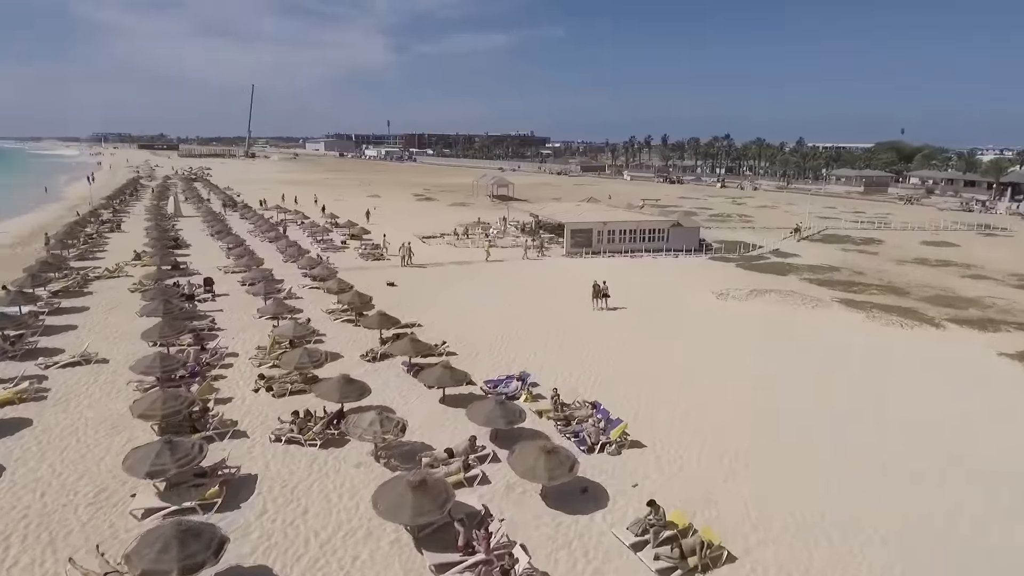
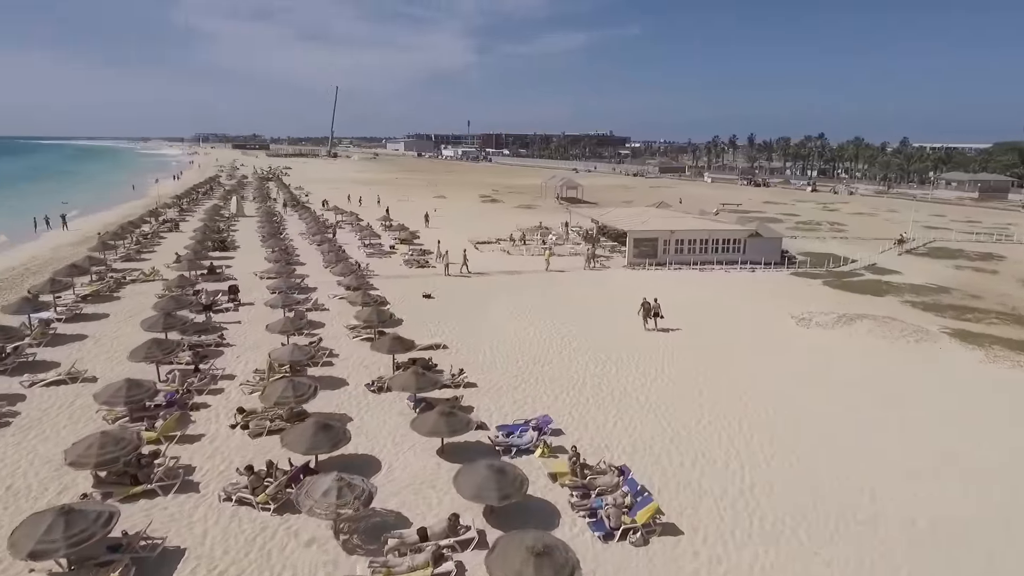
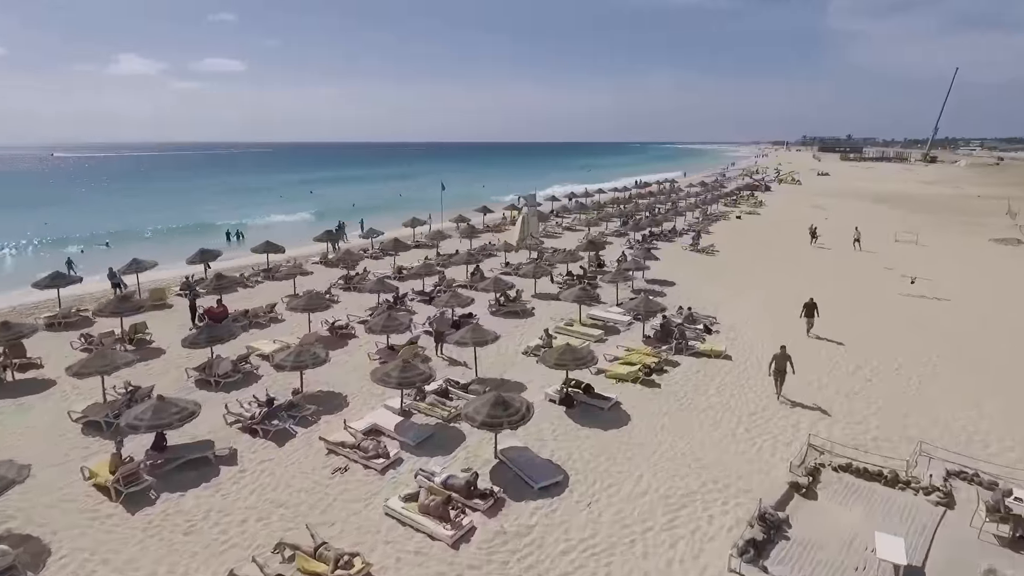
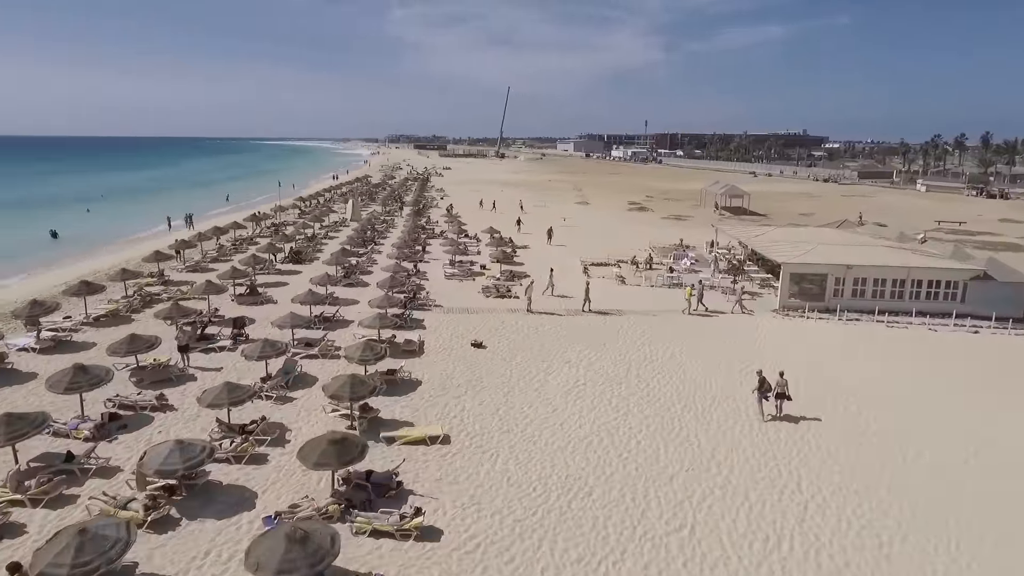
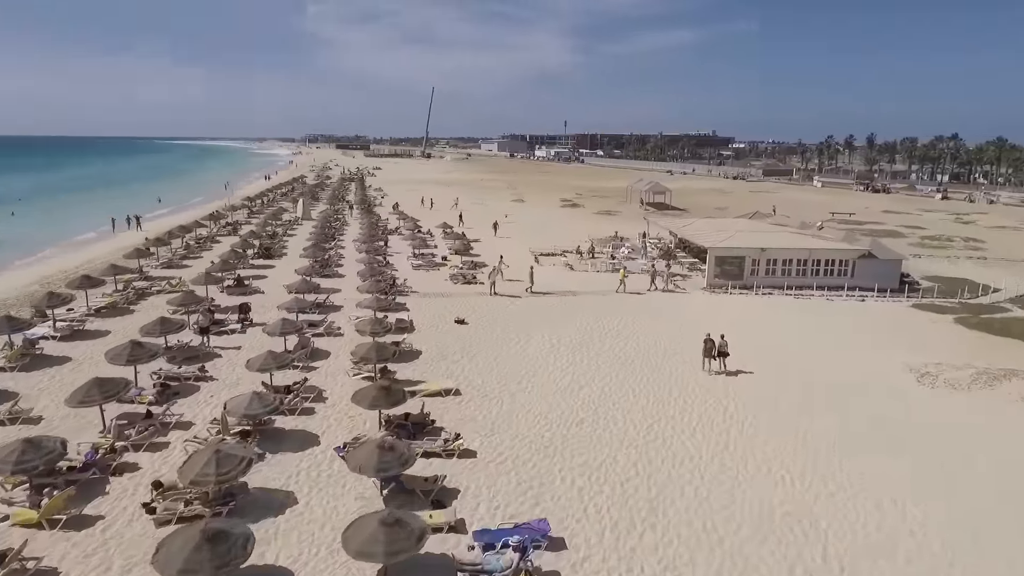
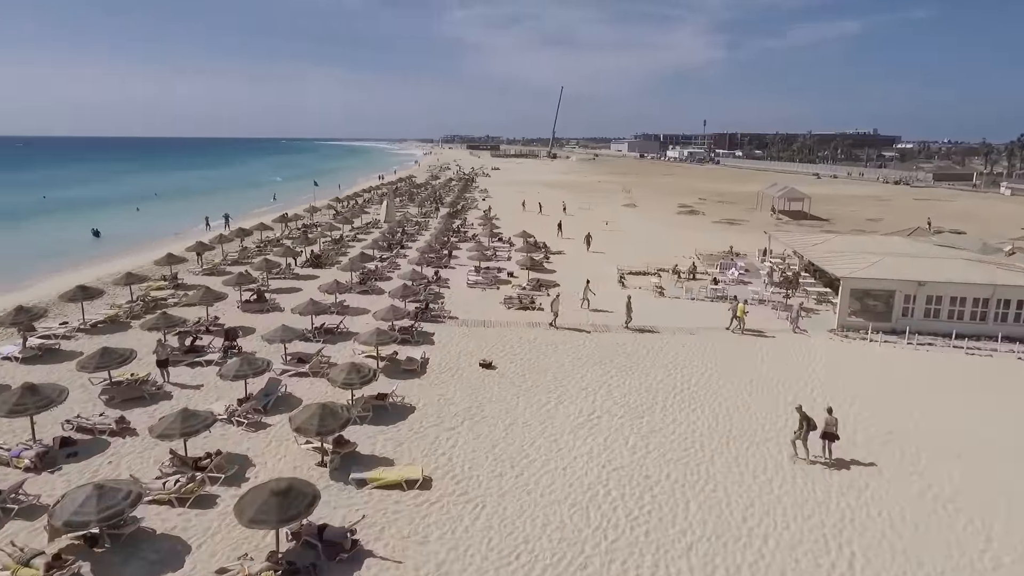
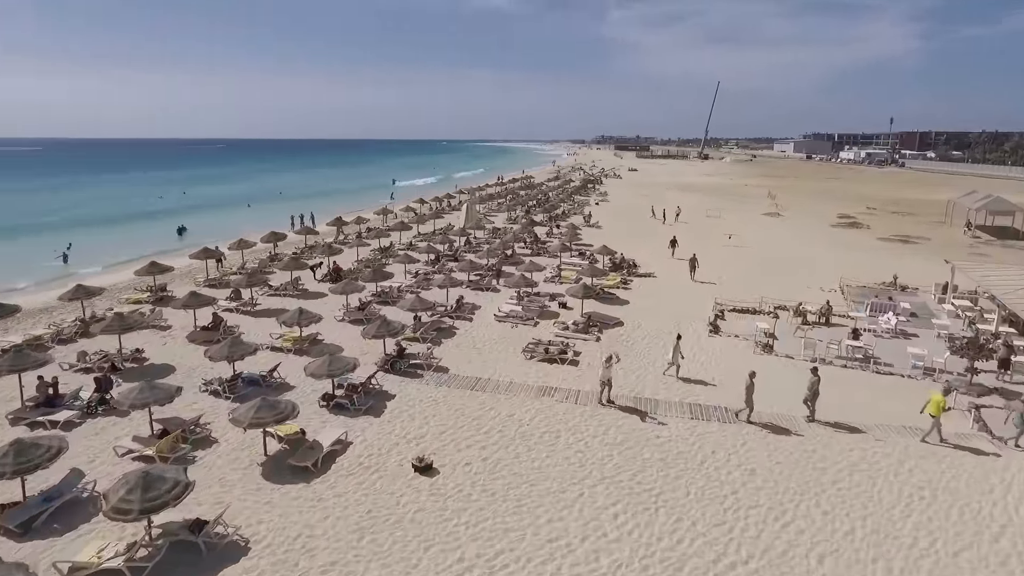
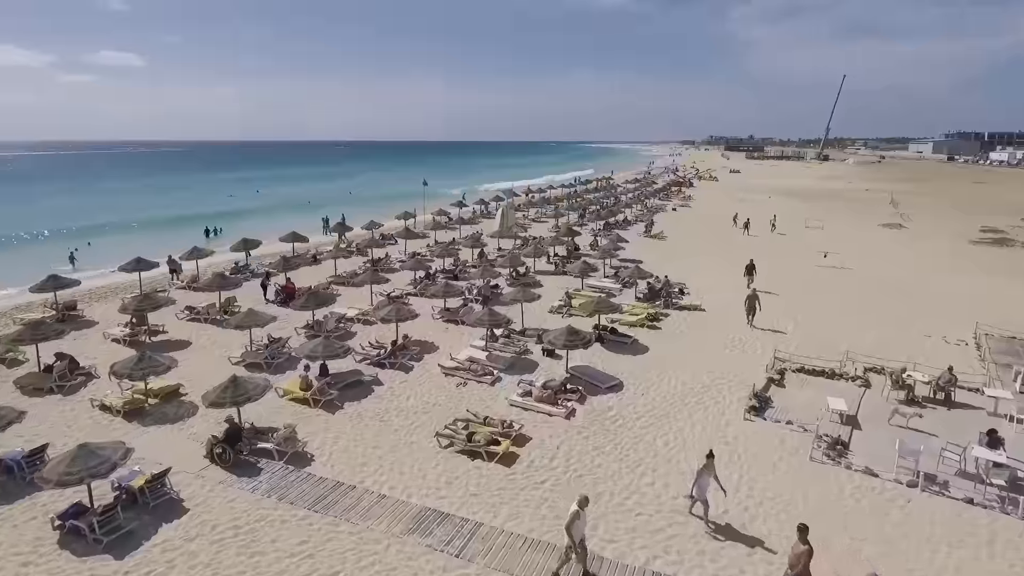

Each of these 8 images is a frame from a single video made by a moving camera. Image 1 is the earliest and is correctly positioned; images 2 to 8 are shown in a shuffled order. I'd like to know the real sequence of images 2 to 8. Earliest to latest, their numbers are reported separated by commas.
2, 5, 4, 6, 7, 8, 3
